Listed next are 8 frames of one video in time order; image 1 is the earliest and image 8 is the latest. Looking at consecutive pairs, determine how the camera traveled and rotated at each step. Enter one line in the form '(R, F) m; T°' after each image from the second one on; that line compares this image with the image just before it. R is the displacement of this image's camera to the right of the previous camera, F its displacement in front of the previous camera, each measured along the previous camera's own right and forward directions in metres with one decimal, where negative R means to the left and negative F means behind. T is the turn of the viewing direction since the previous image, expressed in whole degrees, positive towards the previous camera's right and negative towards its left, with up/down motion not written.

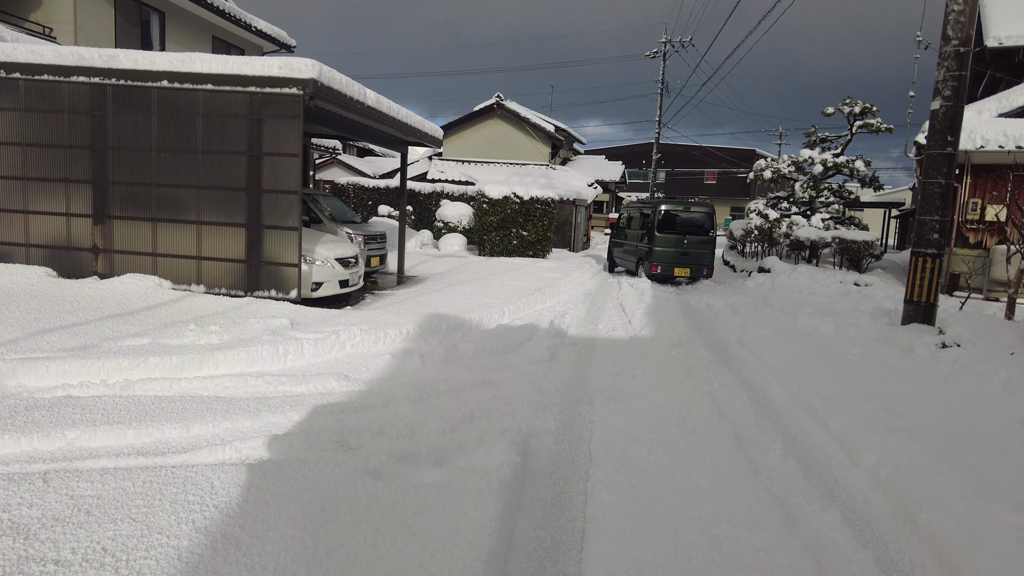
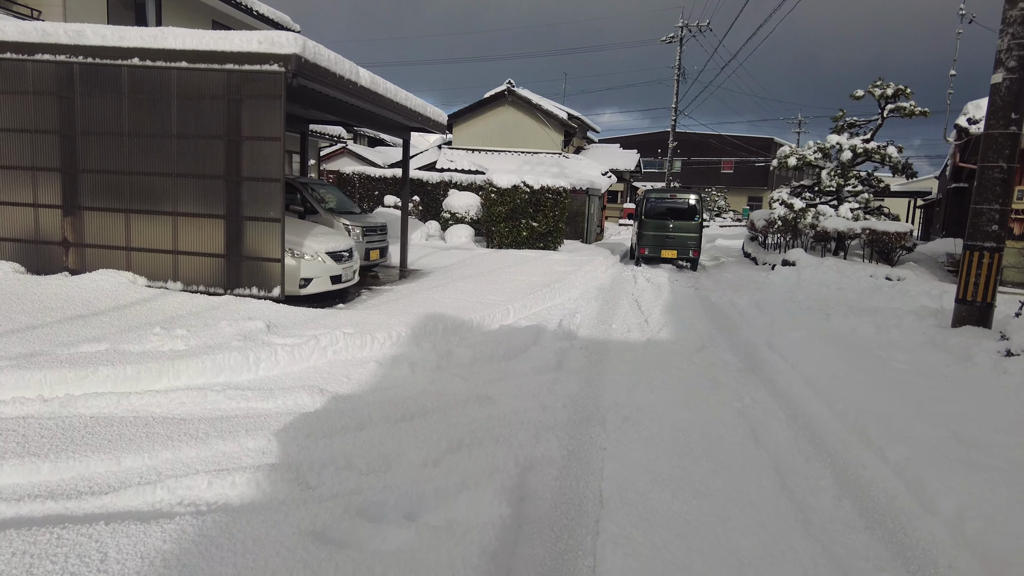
(+0.1, +0.6) m; -1°
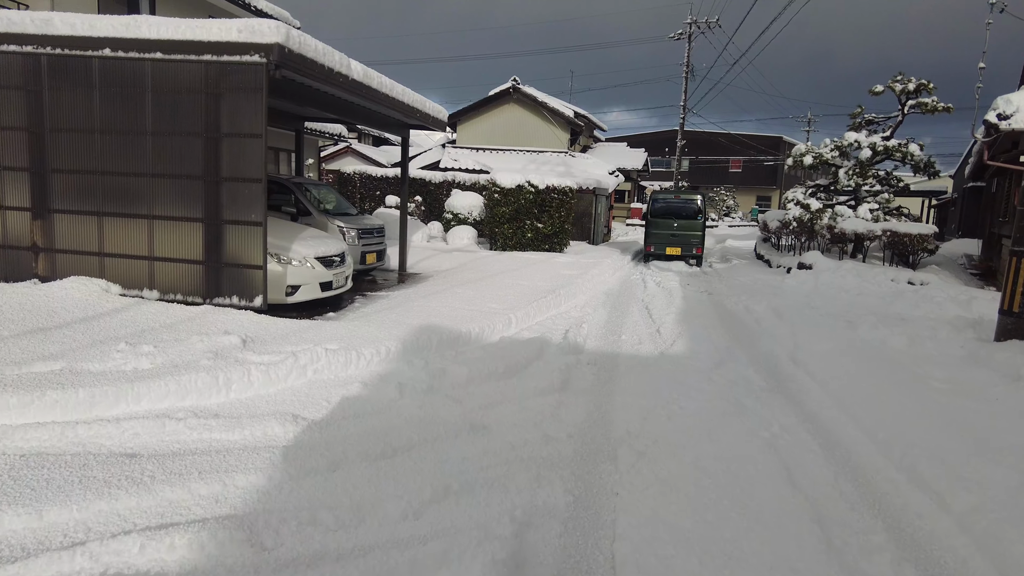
(0.0, +0.5) m; -1°
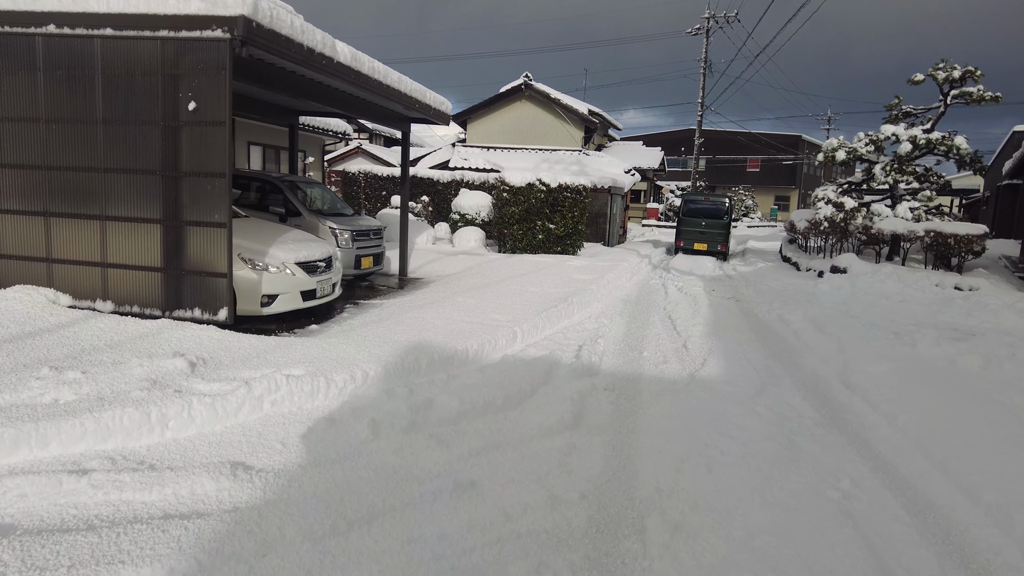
(+0.1, +0.8) m; -1°
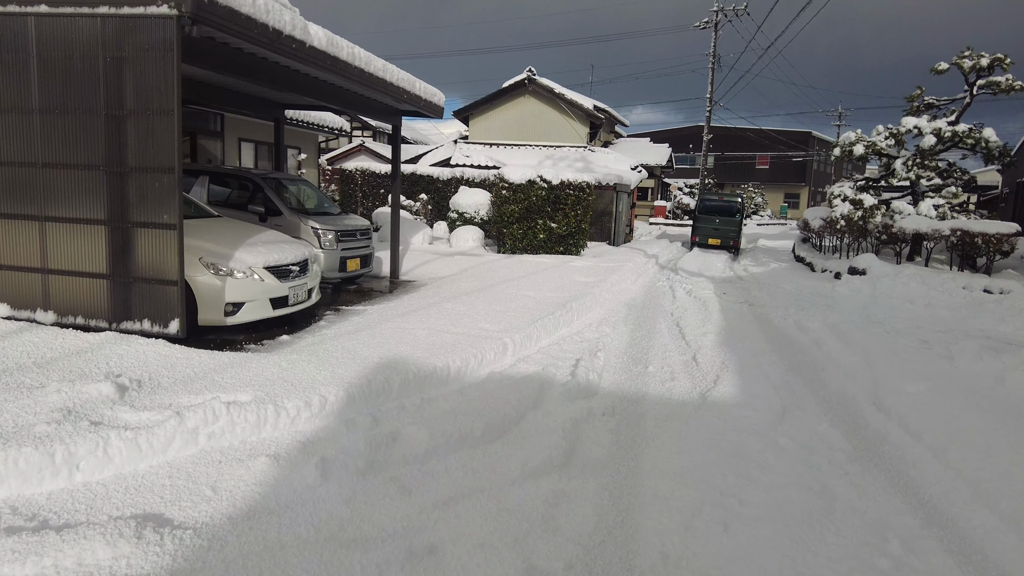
(+0.1, +0.6) m; -1°
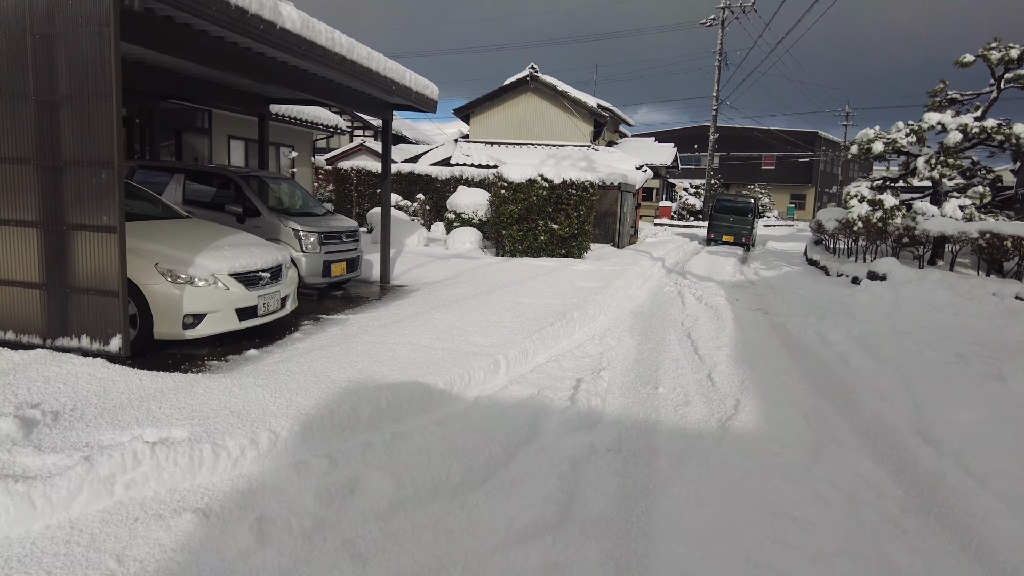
(+0.1, +0.6) m; 0°
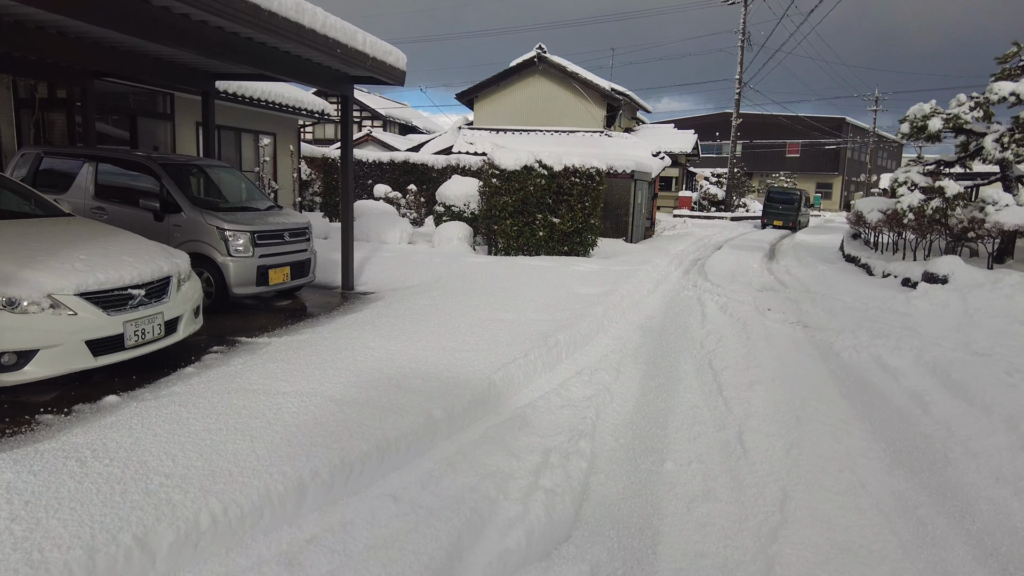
(+0.4, +1.4) m; -2°
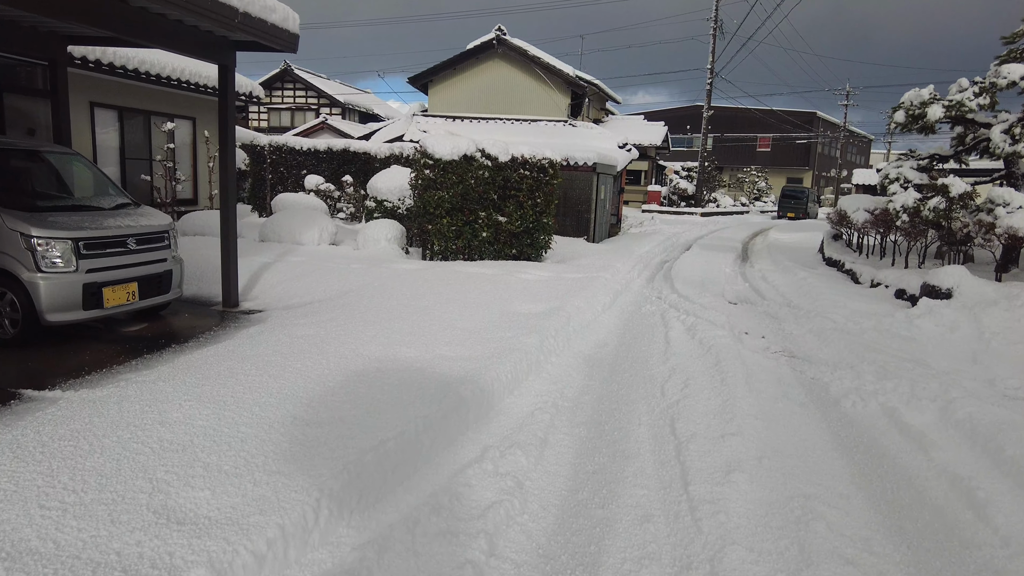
(+0.4, +1.3) m; +2°
